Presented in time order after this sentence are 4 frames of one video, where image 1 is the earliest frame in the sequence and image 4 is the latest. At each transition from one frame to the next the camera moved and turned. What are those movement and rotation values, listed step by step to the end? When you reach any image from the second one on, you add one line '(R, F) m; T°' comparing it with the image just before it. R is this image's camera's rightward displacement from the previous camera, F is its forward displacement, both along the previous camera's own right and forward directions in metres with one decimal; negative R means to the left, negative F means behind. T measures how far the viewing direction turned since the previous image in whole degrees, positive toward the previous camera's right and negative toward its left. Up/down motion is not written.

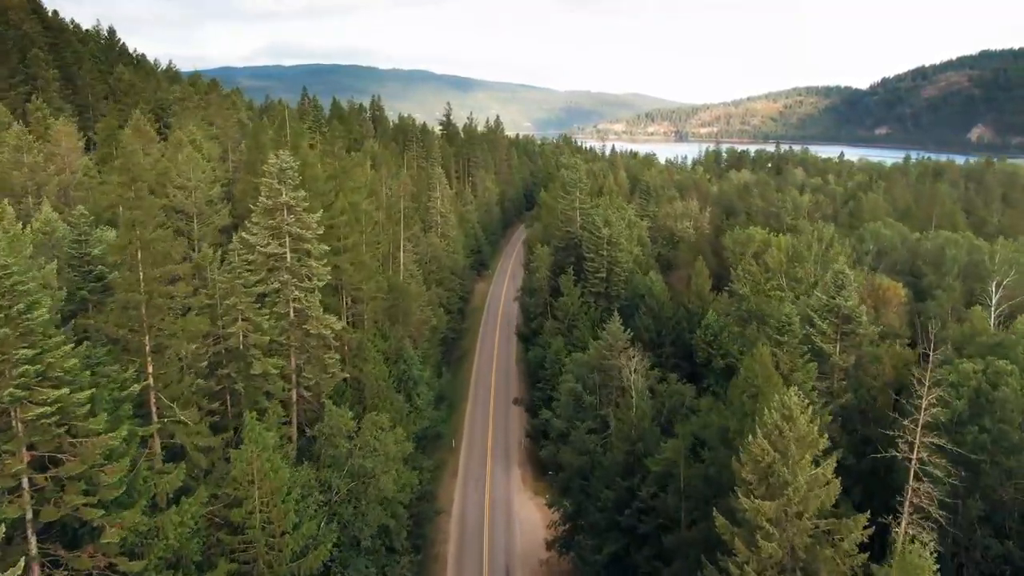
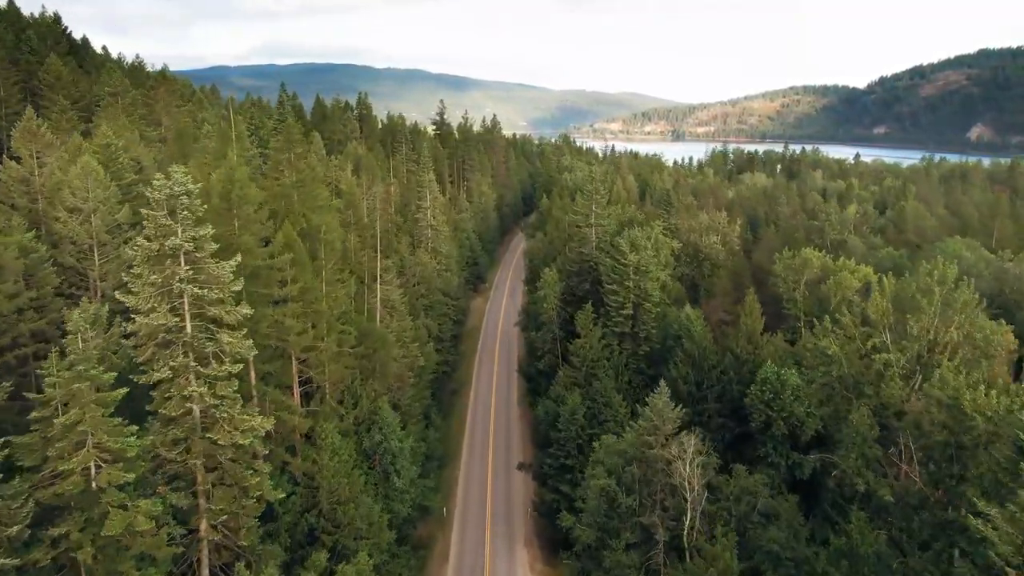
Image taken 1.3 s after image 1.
(-0.6, +12.0) m; 0°
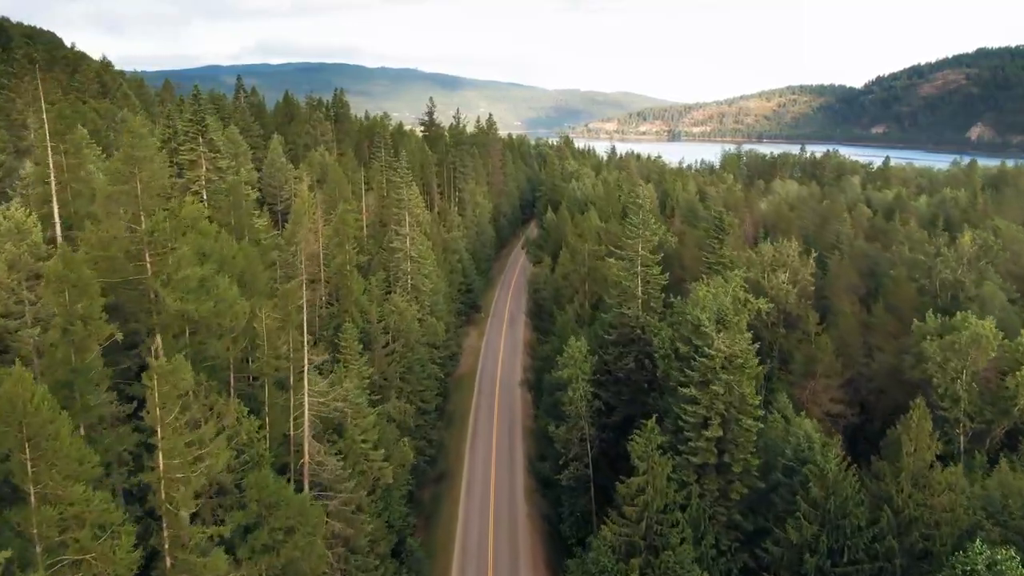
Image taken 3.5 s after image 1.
(-0.9, +19.1) m; 0°
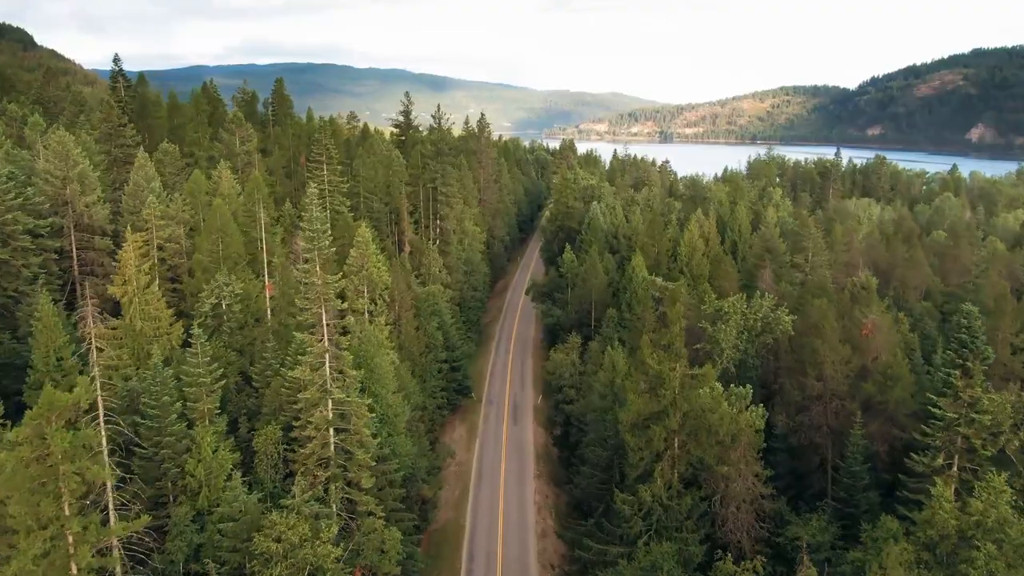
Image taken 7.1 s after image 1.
(-1.5, +32.2) m; +1°
